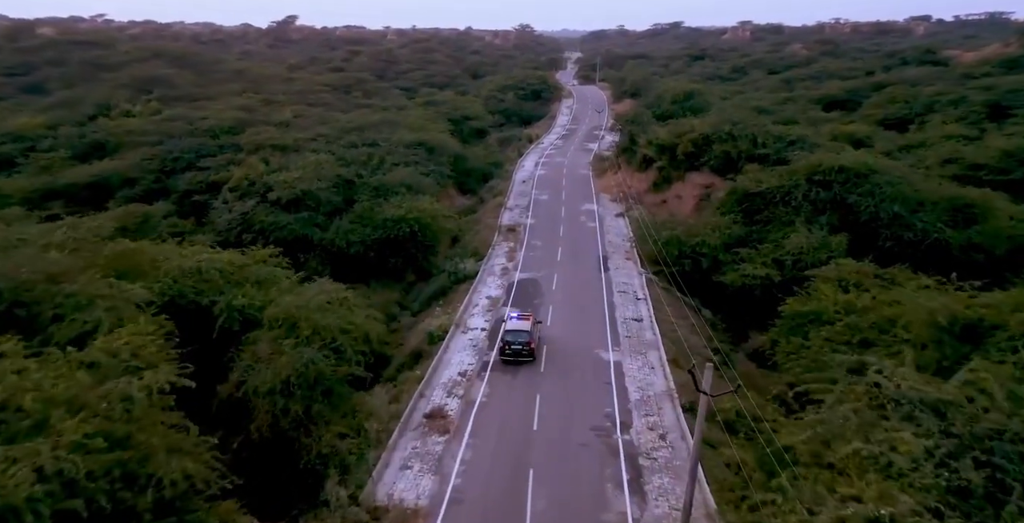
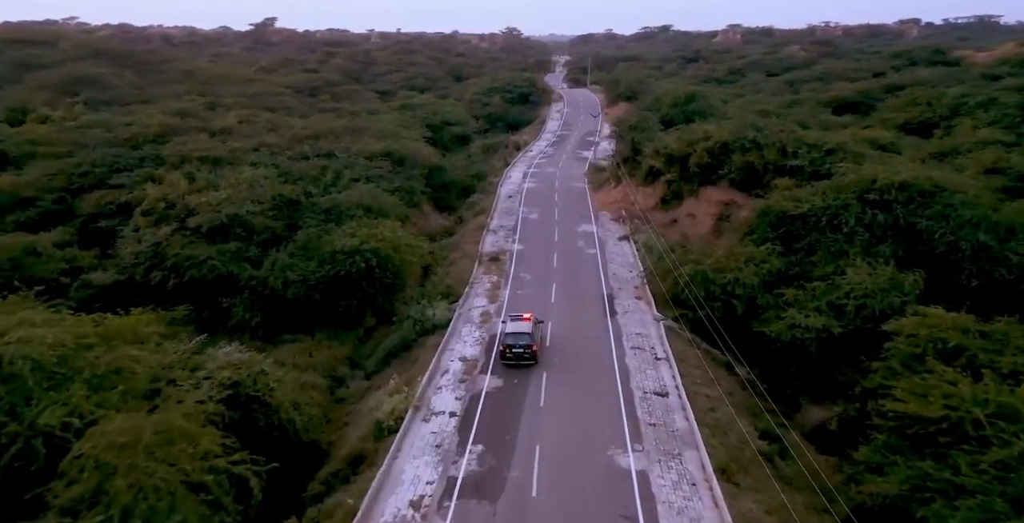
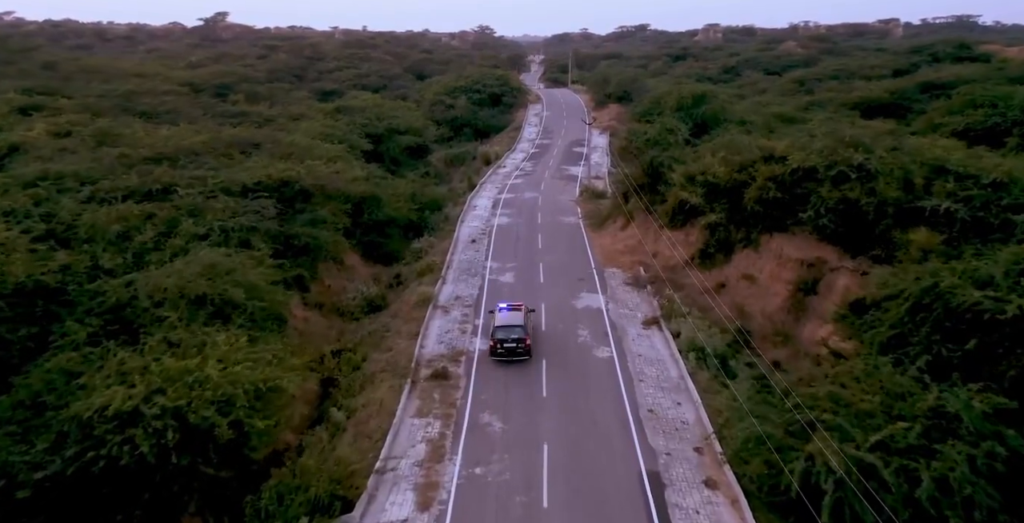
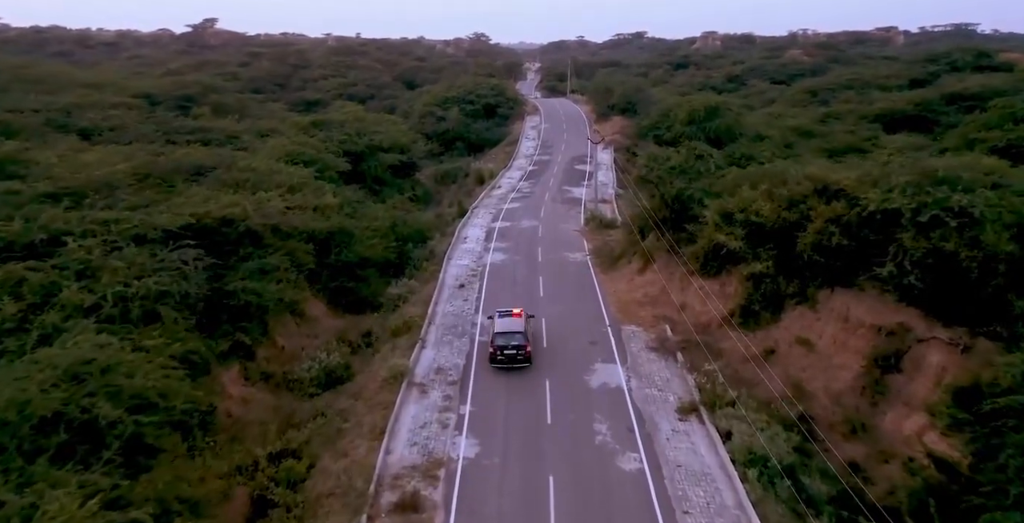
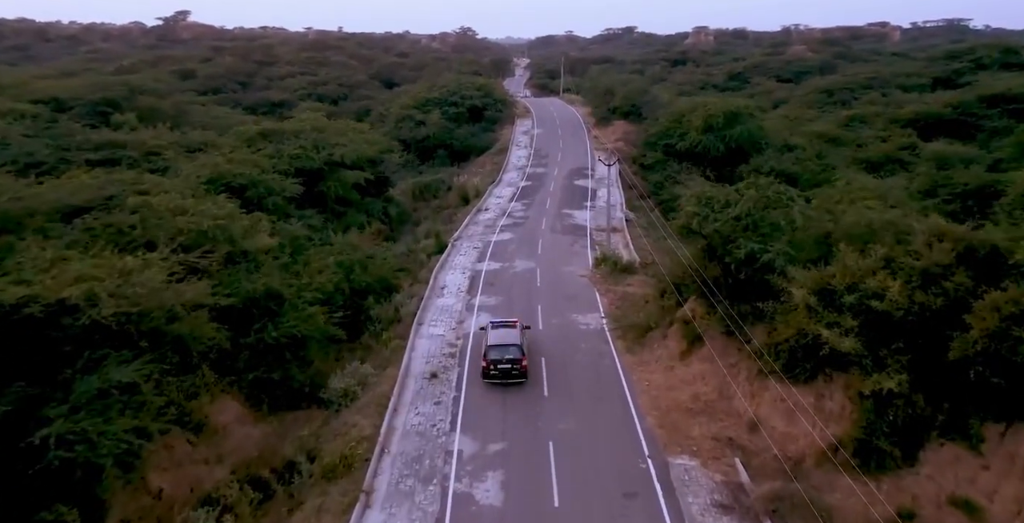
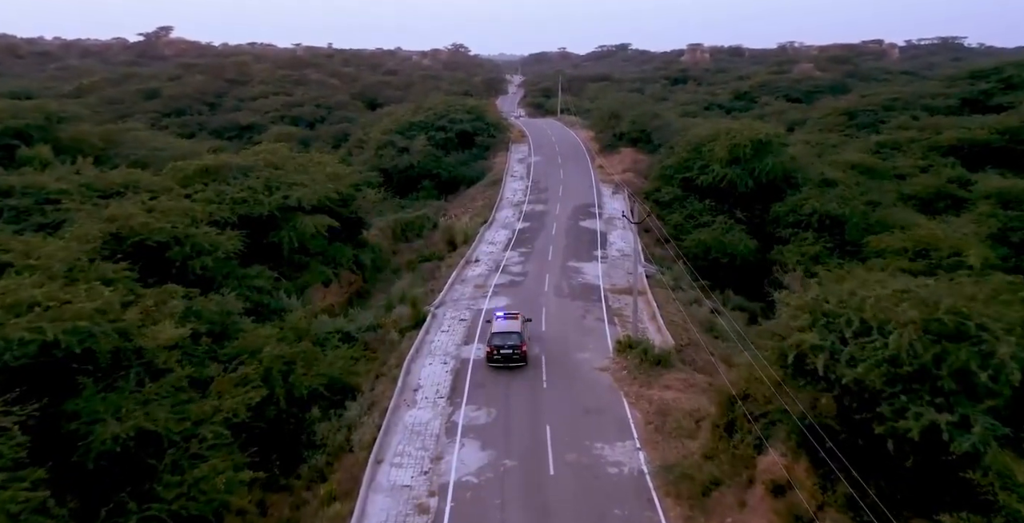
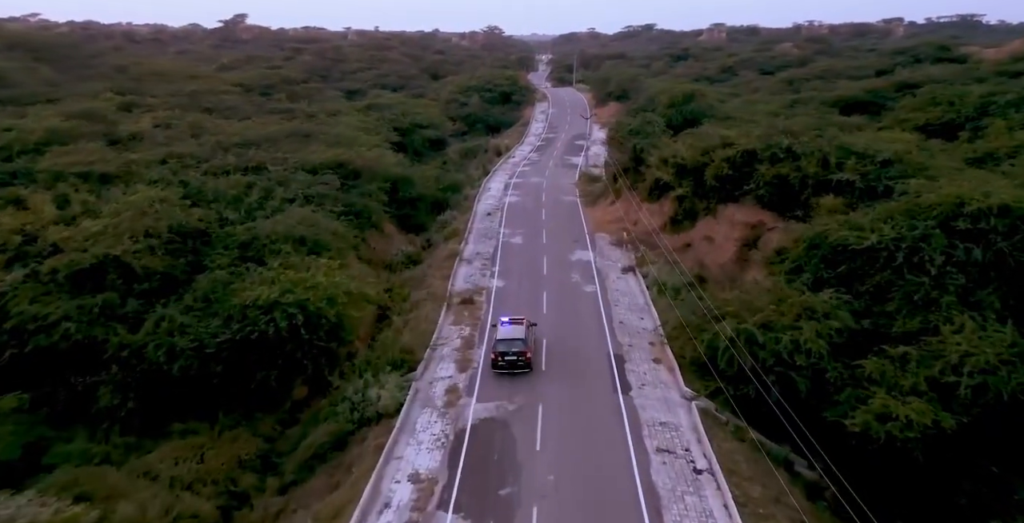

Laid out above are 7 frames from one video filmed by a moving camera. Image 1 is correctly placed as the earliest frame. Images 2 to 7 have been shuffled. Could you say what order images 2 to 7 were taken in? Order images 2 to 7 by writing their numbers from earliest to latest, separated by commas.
2, 7, 3, 4, 5, 6
